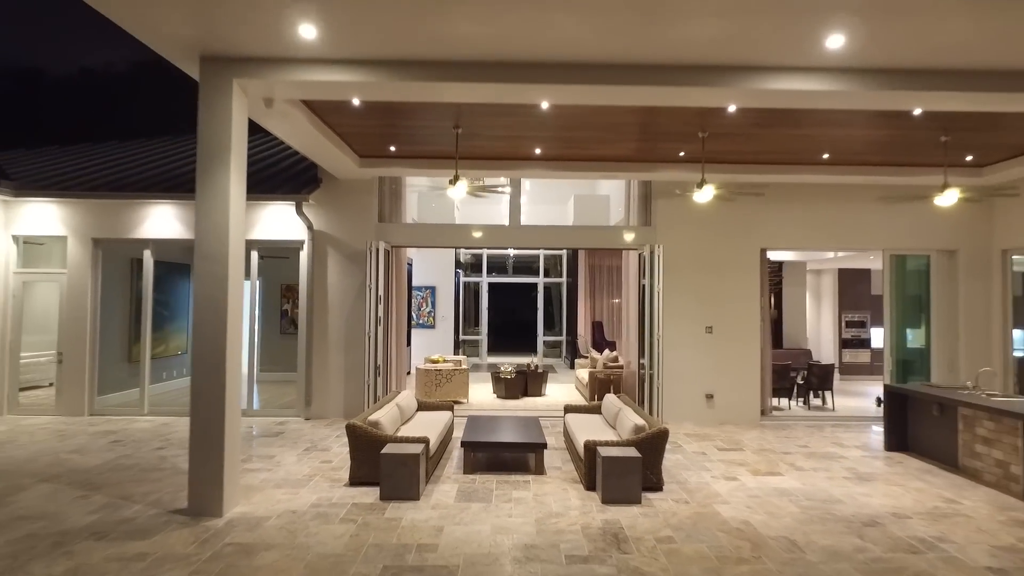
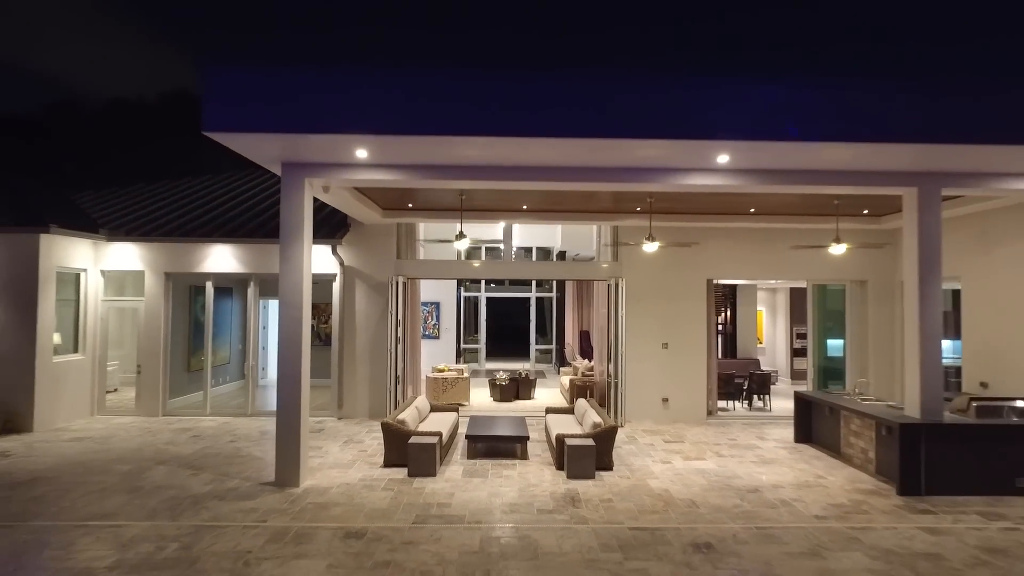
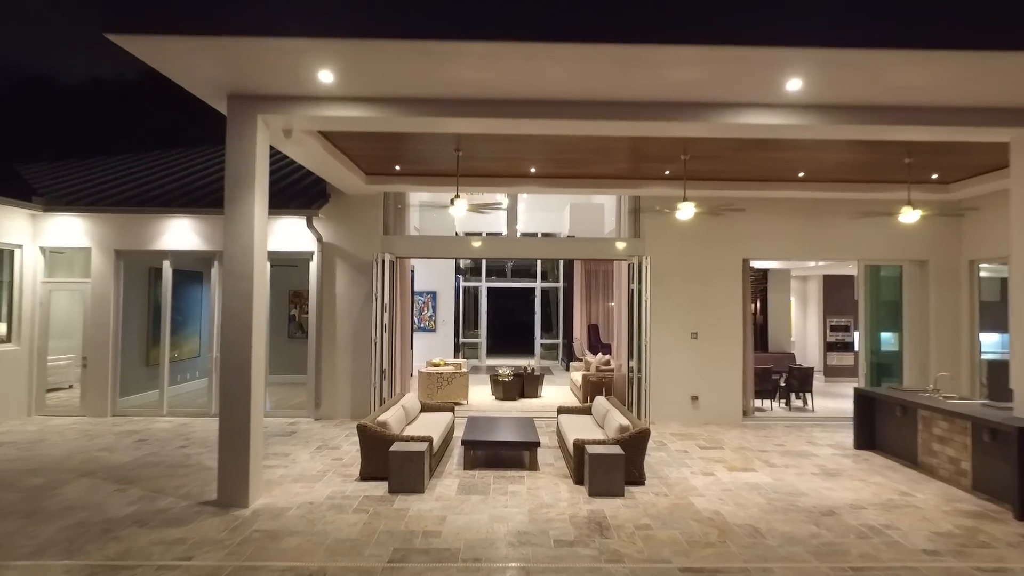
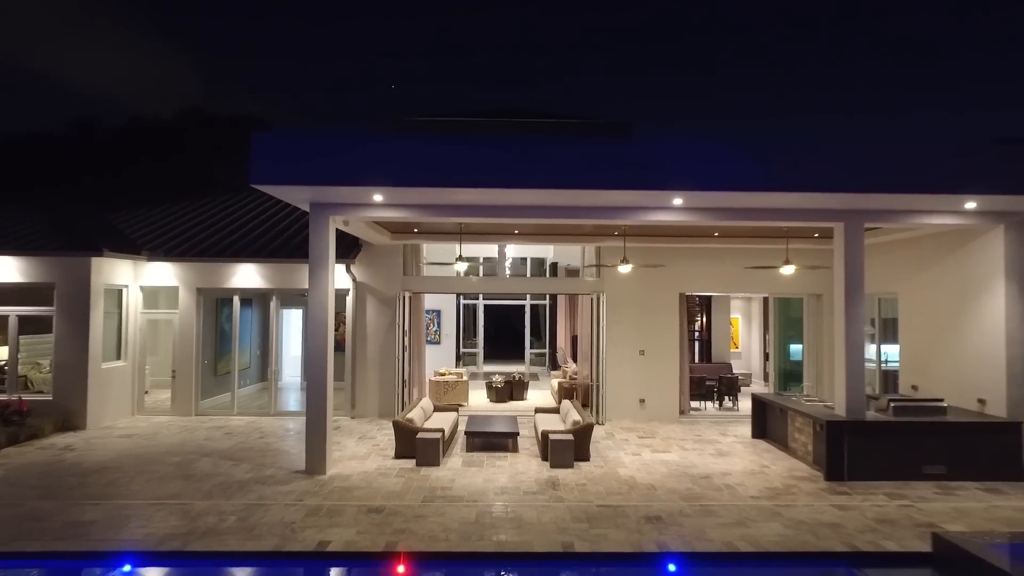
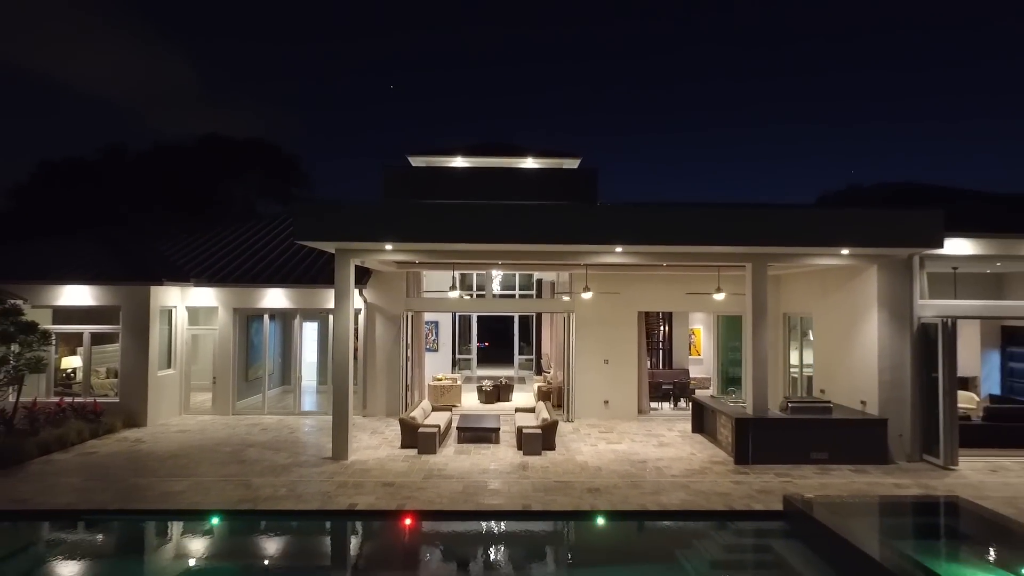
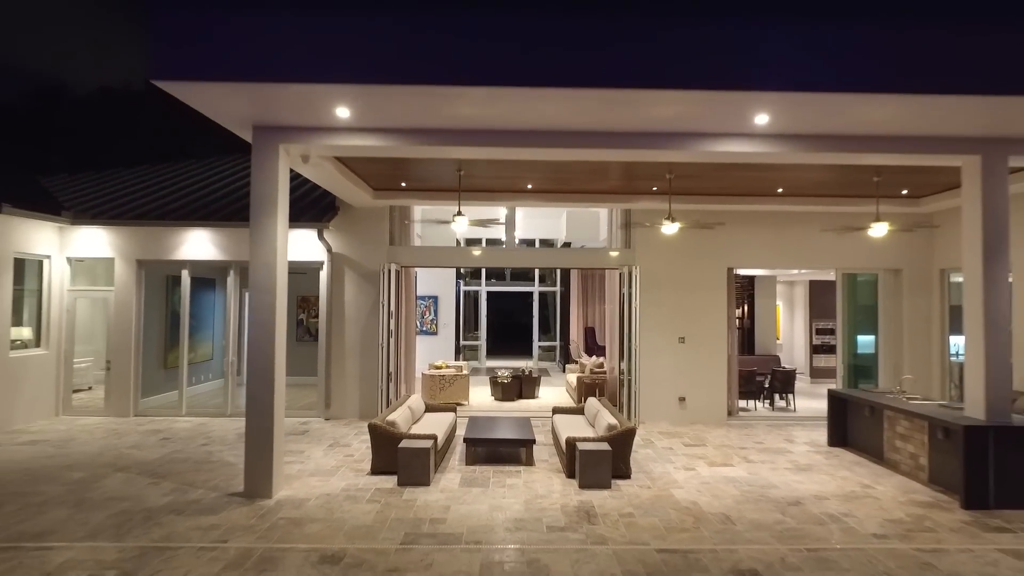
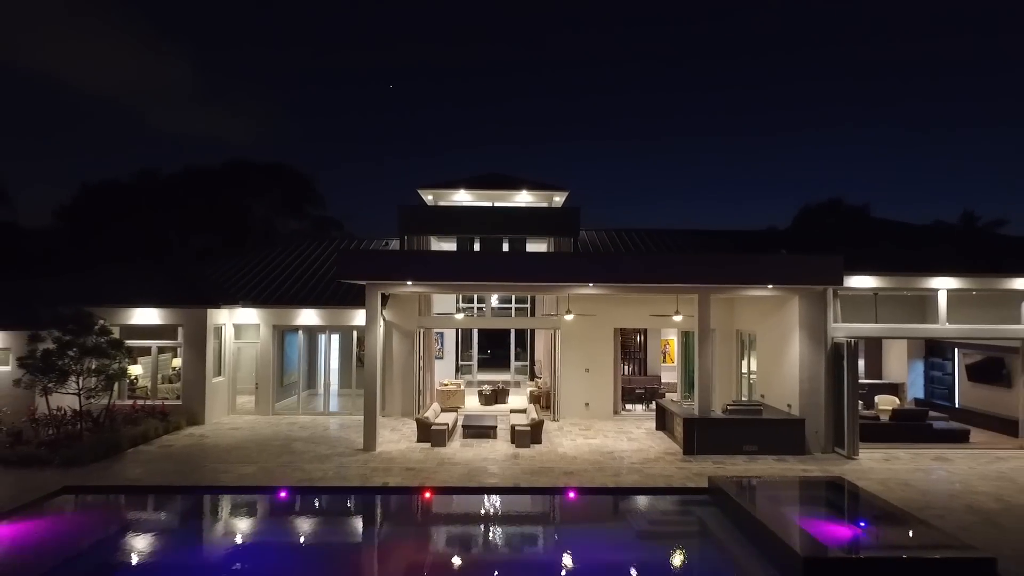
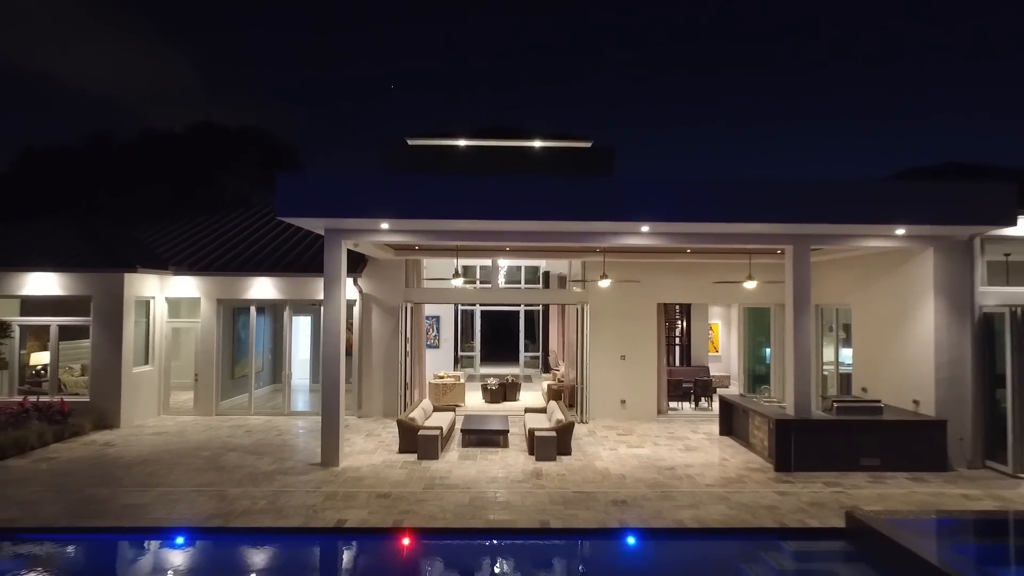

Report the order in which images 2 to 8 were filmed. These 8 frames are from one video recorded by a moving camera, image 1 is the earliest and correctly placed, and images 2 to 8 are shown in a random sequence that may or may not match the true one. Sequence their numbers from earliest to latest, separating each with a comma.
3, 6, 2, 4, 8, 5, 7
